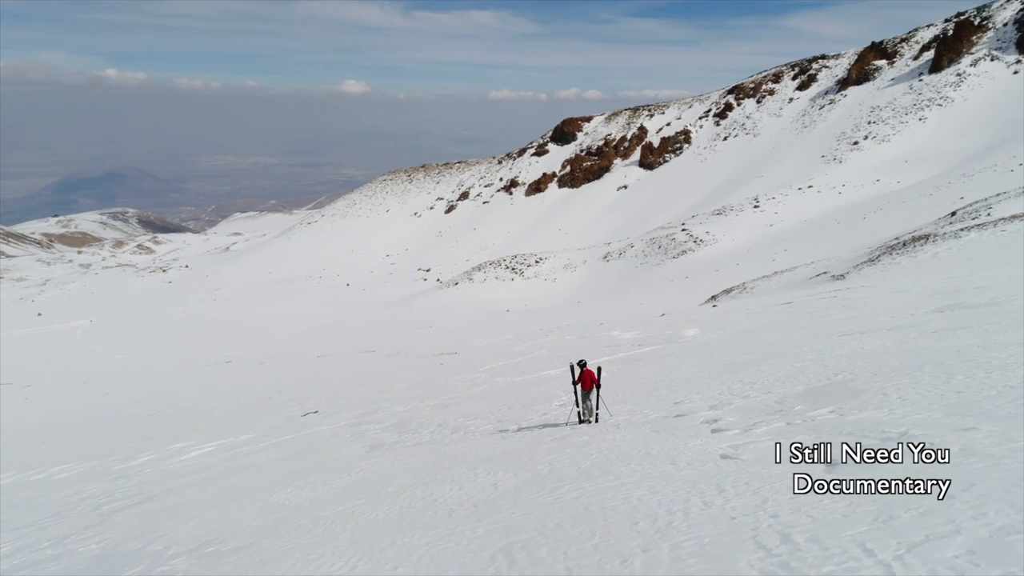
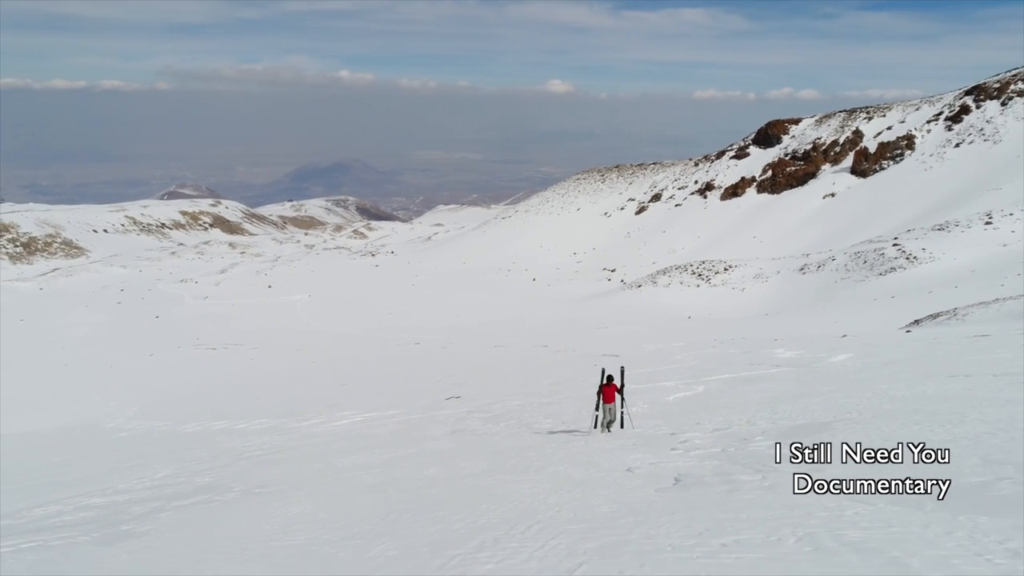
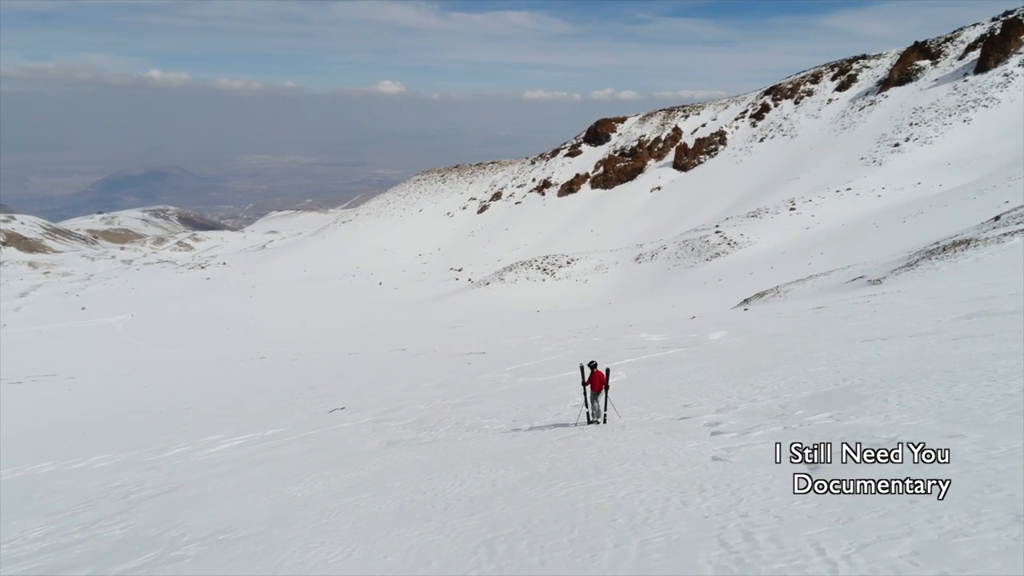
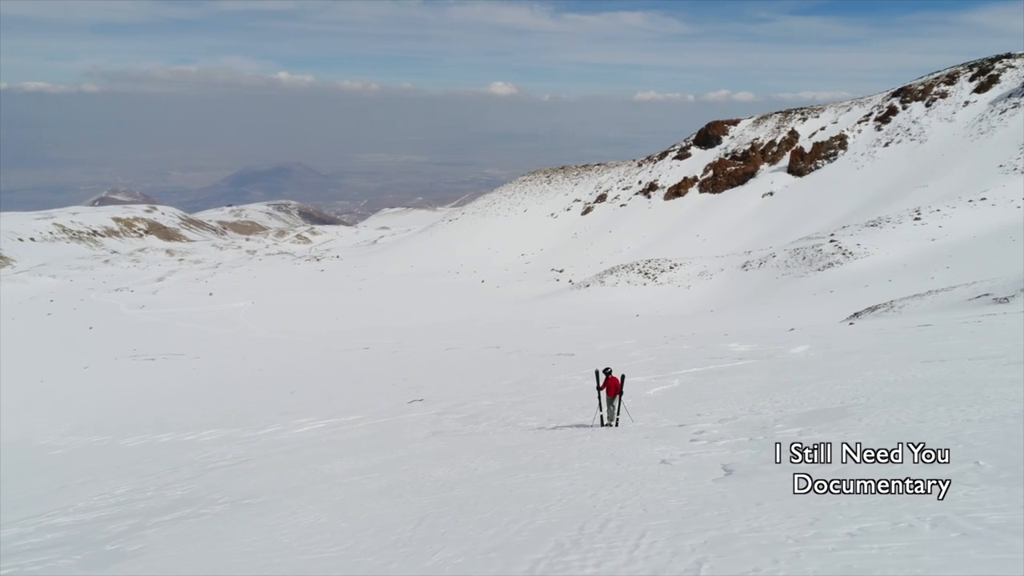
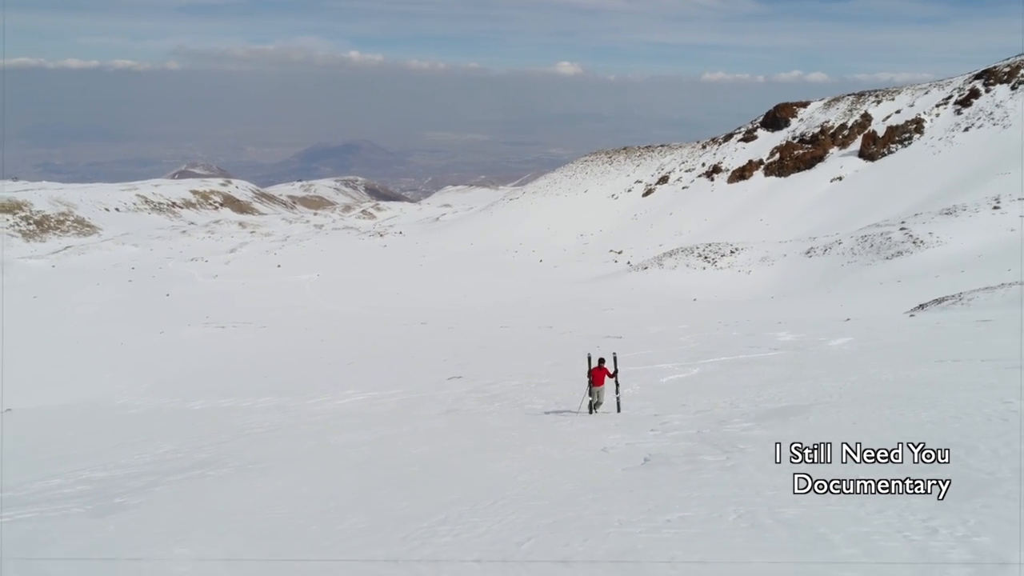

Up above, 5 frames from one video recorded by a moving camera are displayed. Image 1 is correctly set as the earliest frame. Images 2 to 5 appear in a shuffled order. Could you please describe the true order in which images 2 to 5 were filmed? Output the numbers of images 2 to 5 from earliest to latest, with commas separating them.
3, 4, 2, 5
